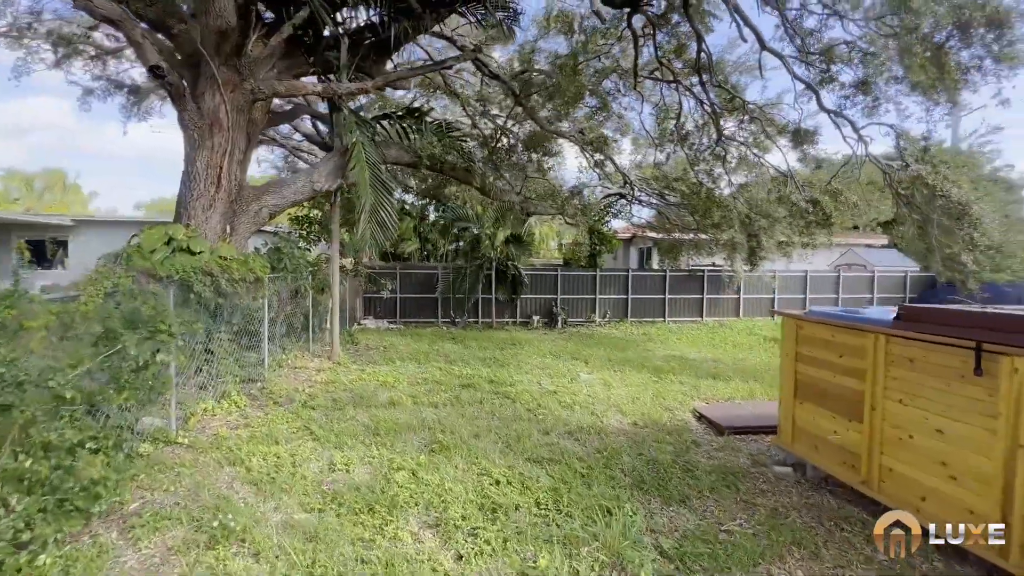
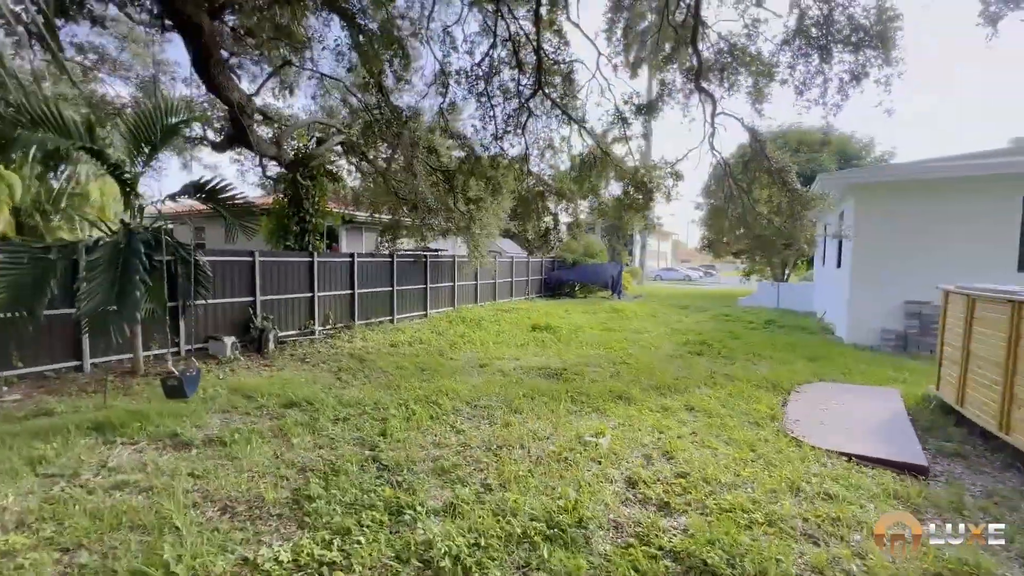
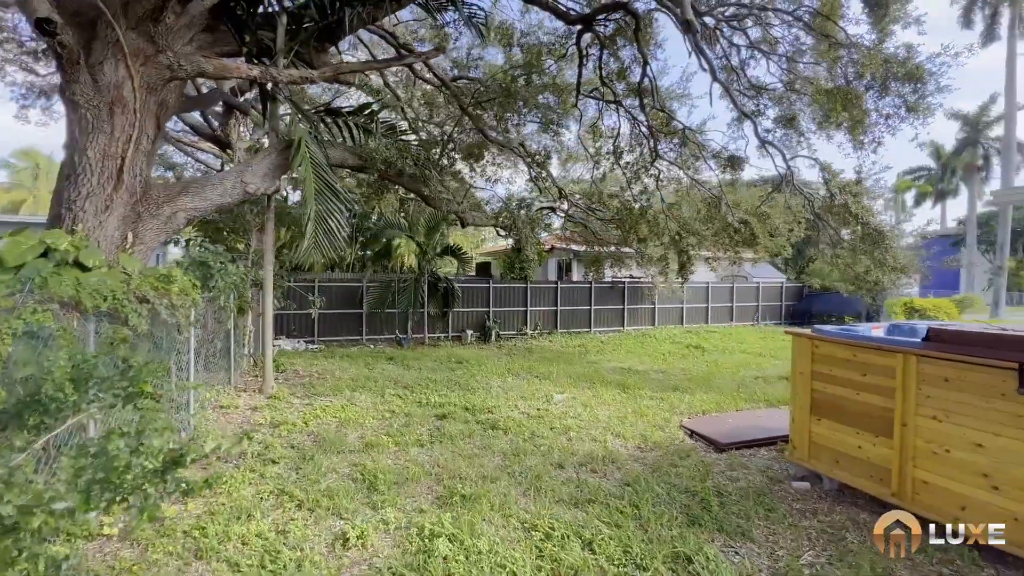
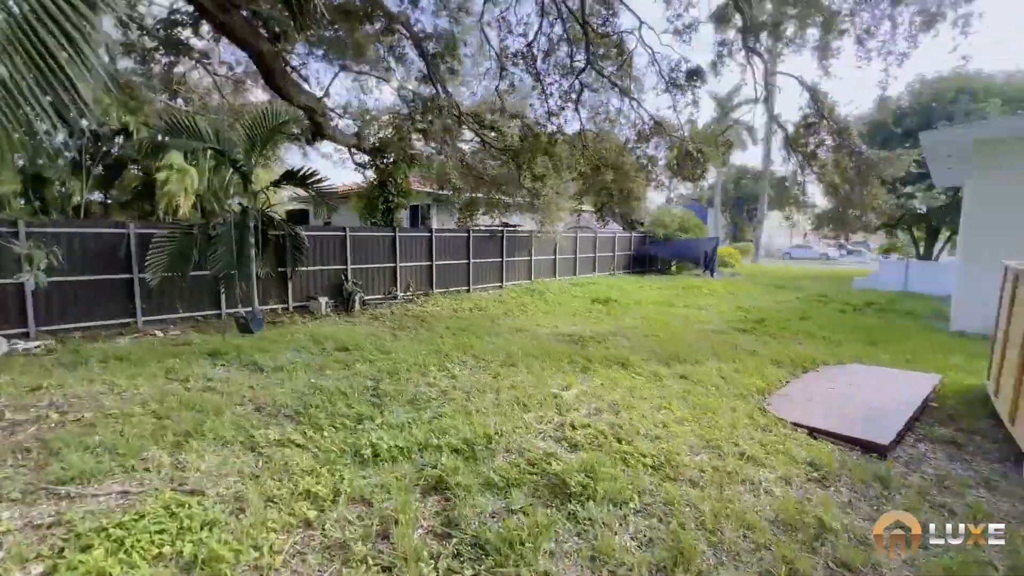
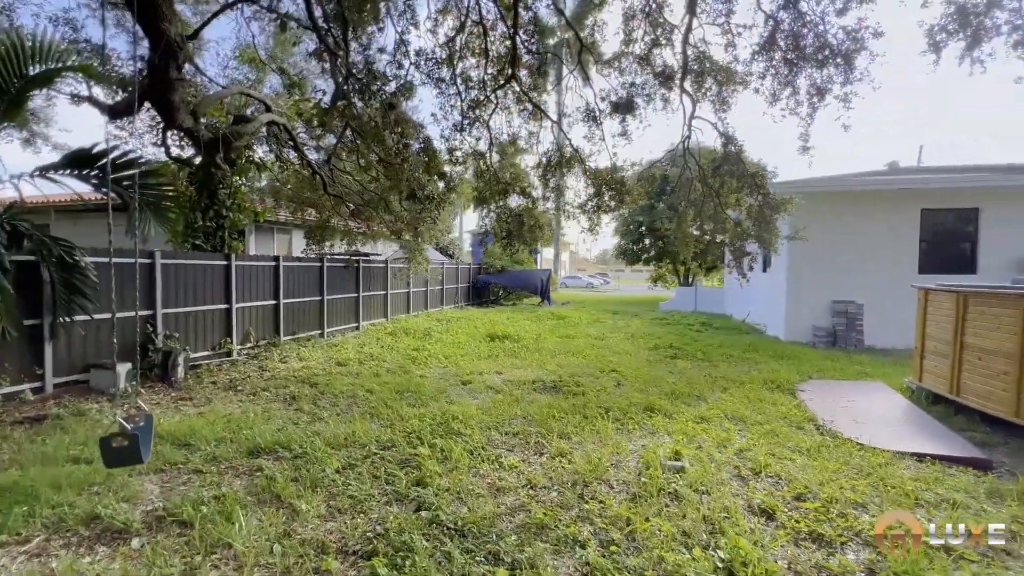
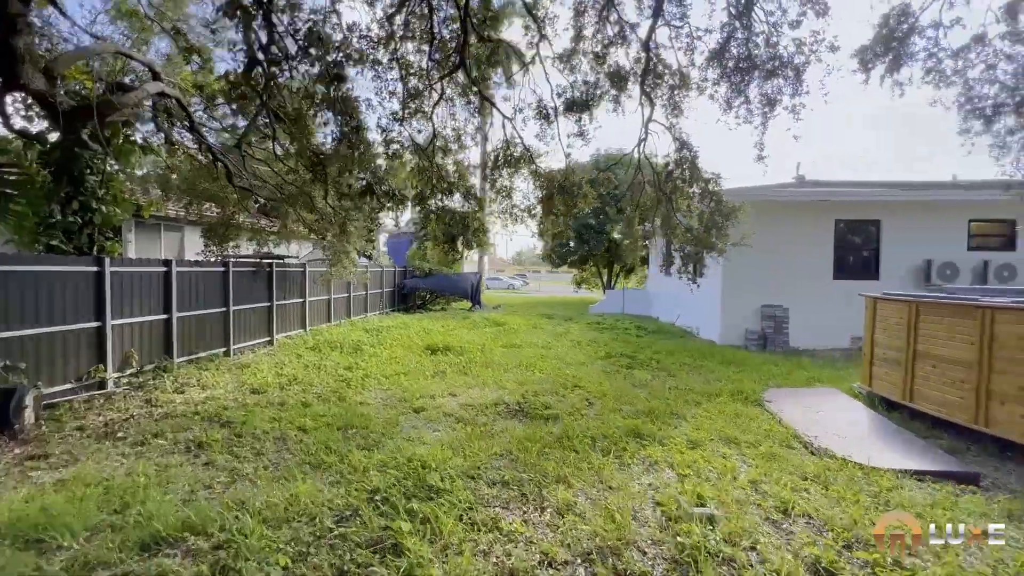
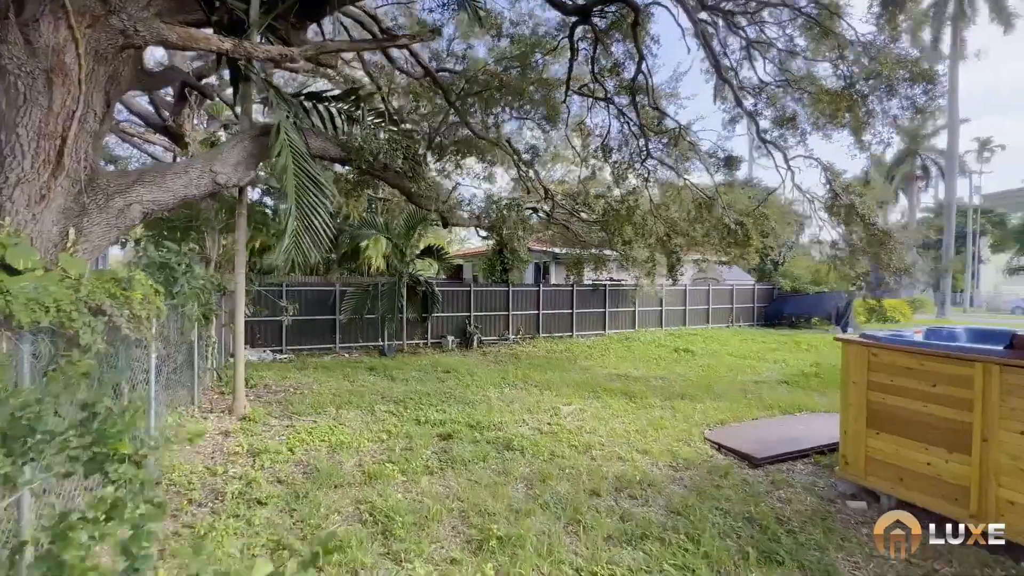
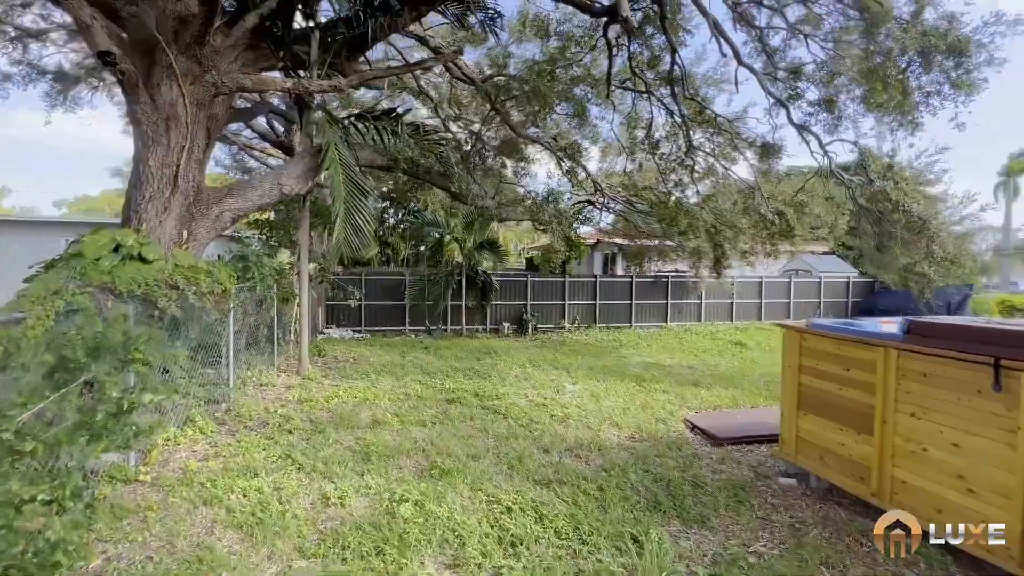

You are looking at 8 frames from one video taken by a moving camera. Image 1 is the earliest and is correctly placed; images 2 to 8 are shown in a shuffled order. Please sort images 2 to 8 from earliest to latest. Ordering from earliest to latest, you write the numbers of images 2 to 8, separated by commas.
8, 3, 7, 4, 2, 5, 6
